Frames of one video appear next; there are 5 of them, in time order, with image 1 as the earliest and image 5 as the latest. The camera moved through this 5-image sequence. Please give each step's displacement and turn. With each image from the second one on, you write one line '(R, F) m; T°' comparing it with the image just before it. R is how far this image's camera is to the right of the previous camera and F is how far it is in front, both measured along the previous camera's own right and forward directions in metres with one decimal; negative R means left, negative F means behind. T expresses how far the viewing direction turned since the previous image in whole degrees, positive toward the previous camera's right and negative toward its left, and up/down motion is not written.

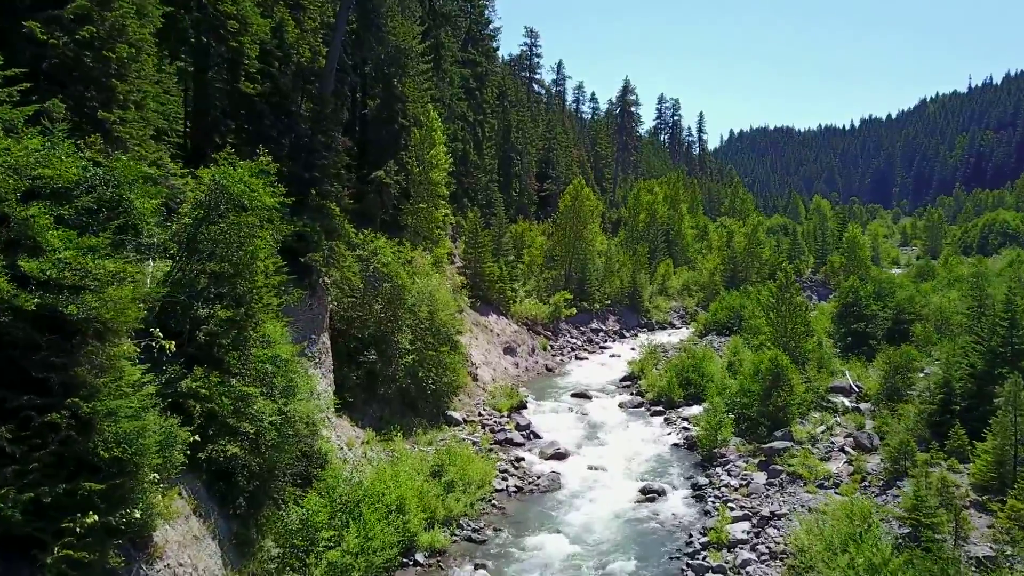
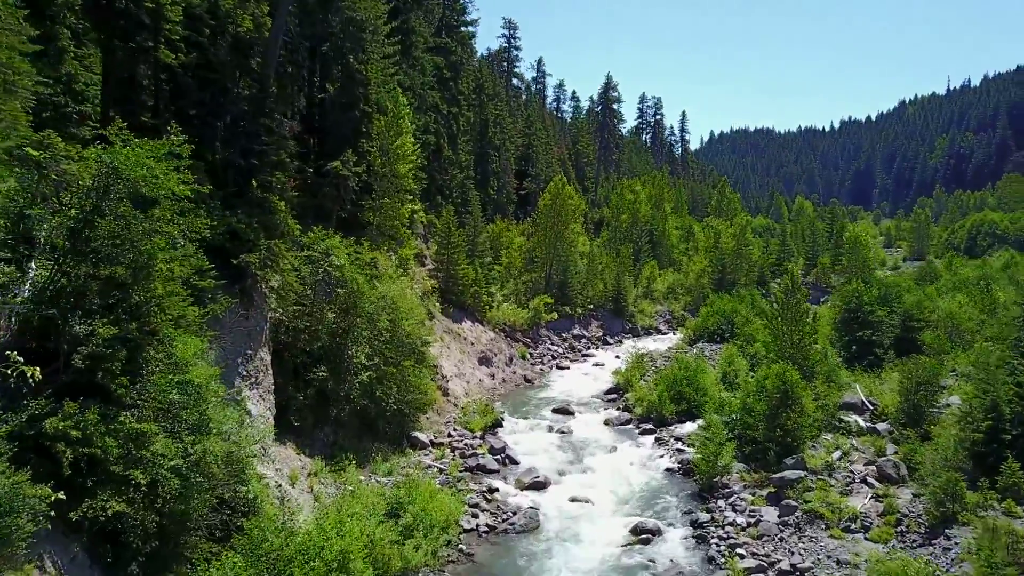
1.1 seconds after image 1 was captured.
(+0.2, +3.3) m; +1°
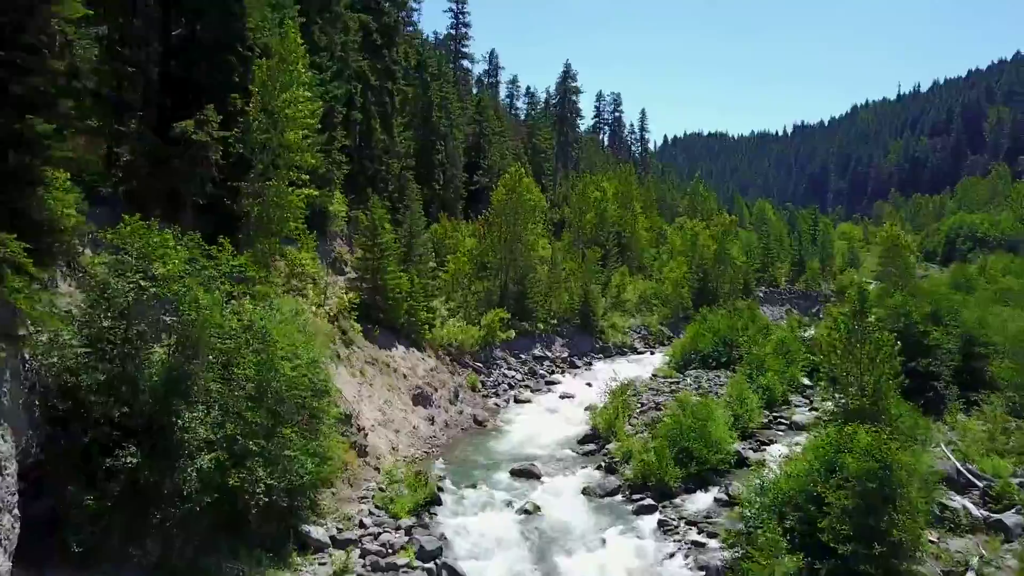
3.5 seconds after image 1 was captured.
(+0.3, +8.7) m; +3°
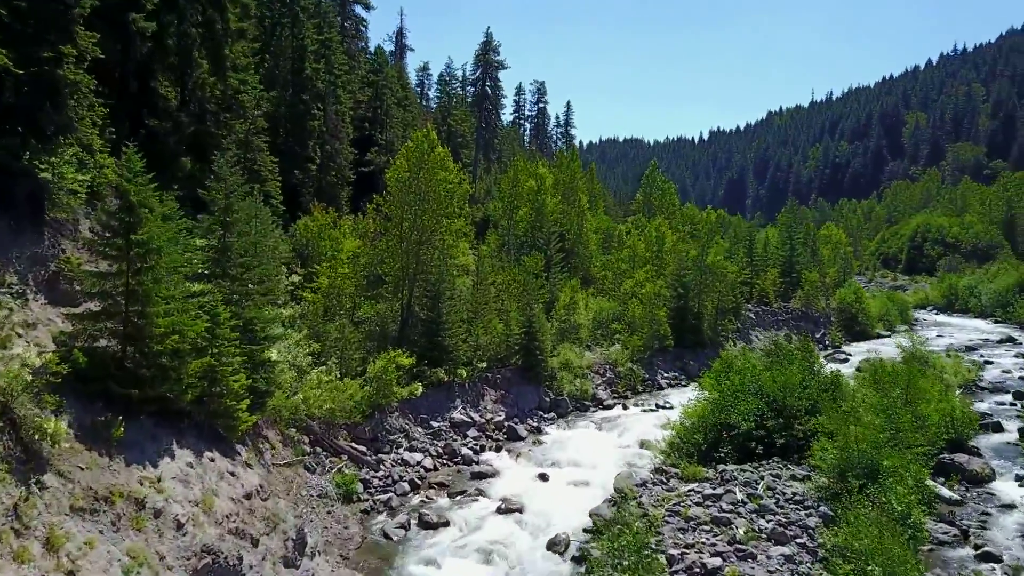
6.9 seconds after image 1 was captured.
(+0.3, +14.9) m; +6°
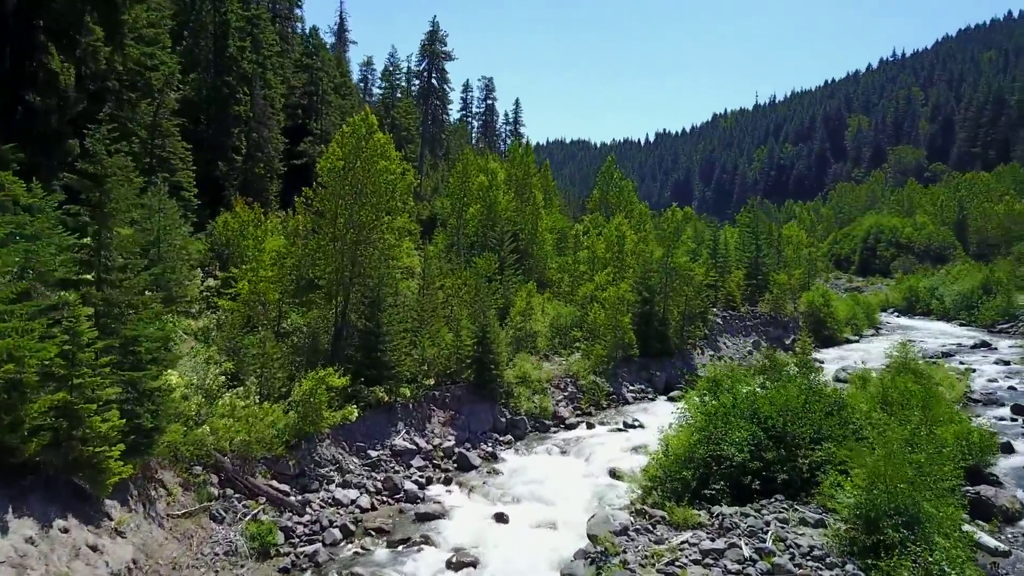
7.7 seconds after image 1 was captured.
(-0.1, +3.5) m; +4°
